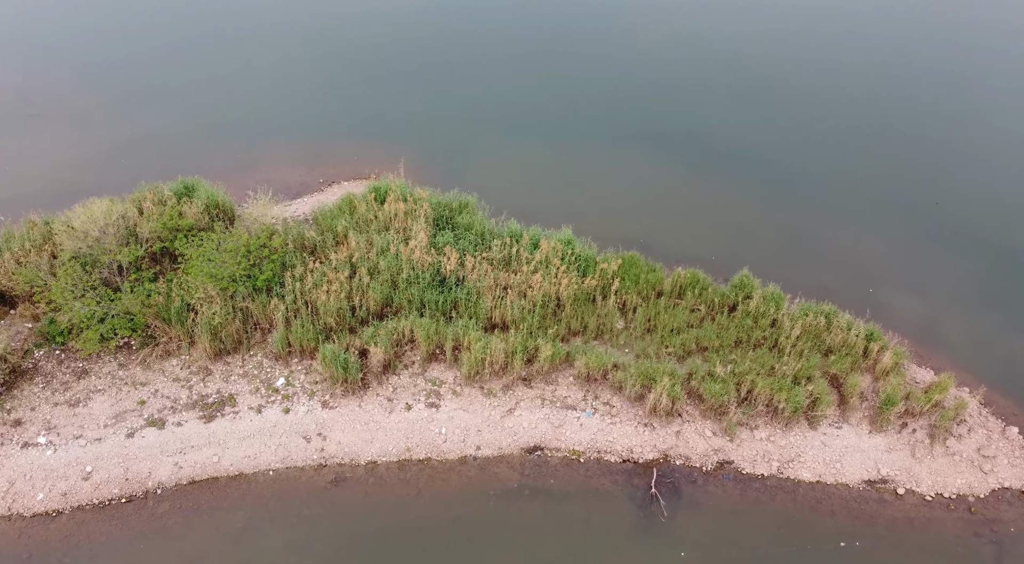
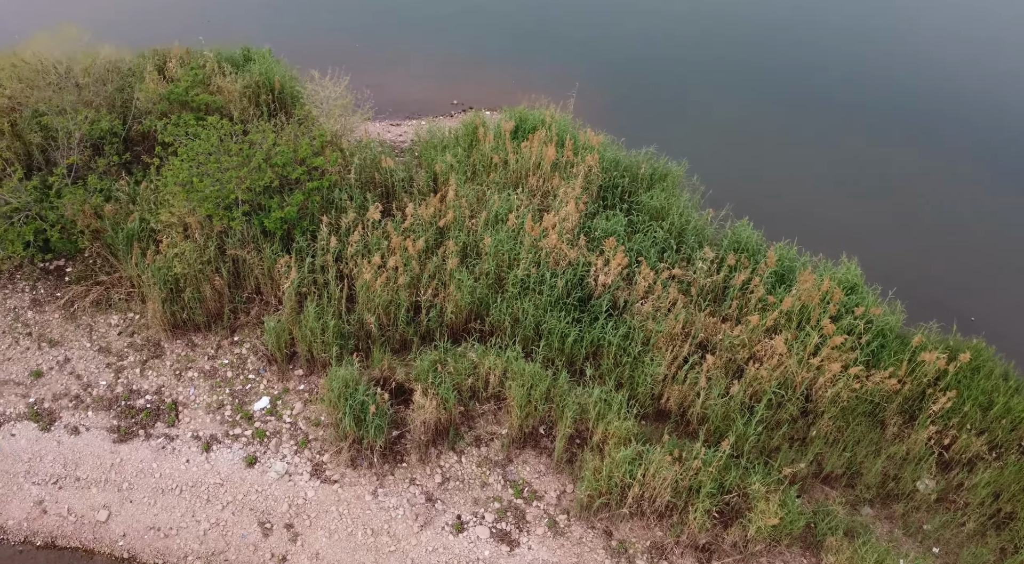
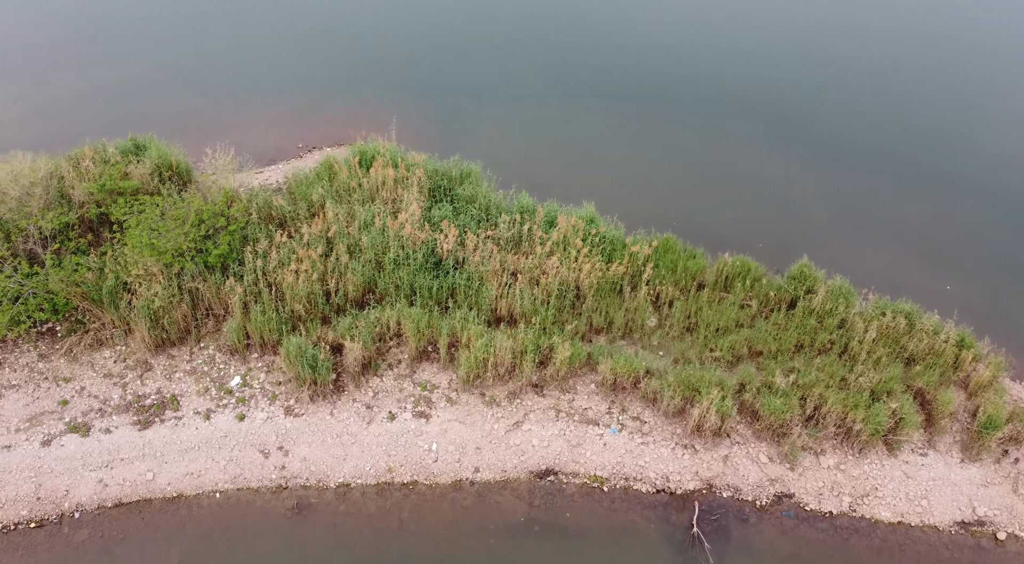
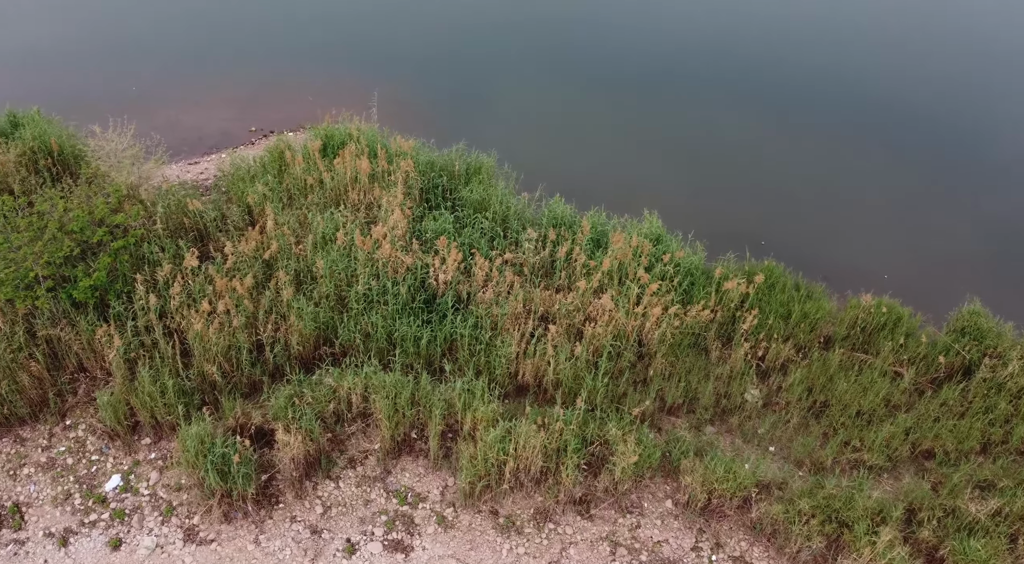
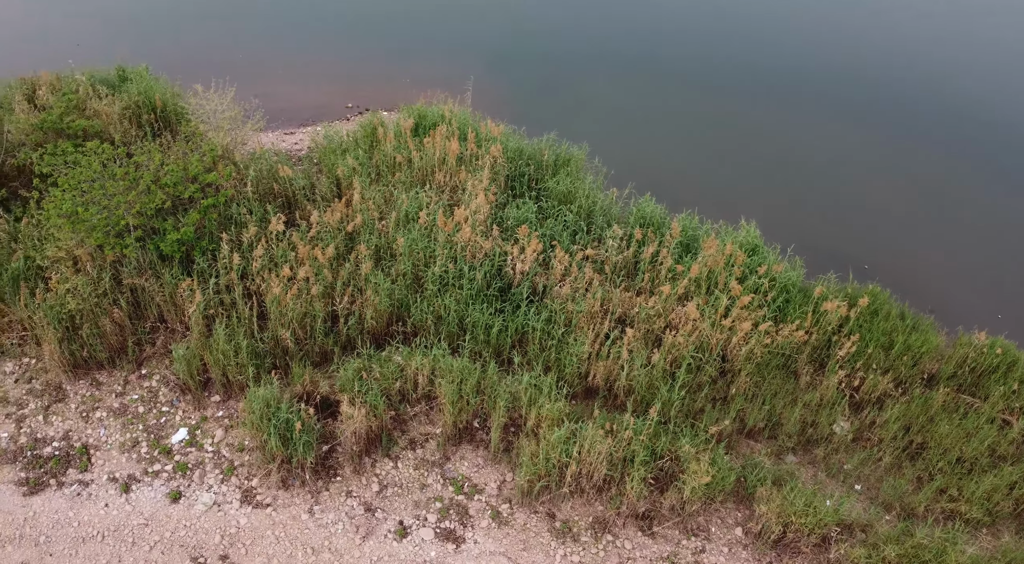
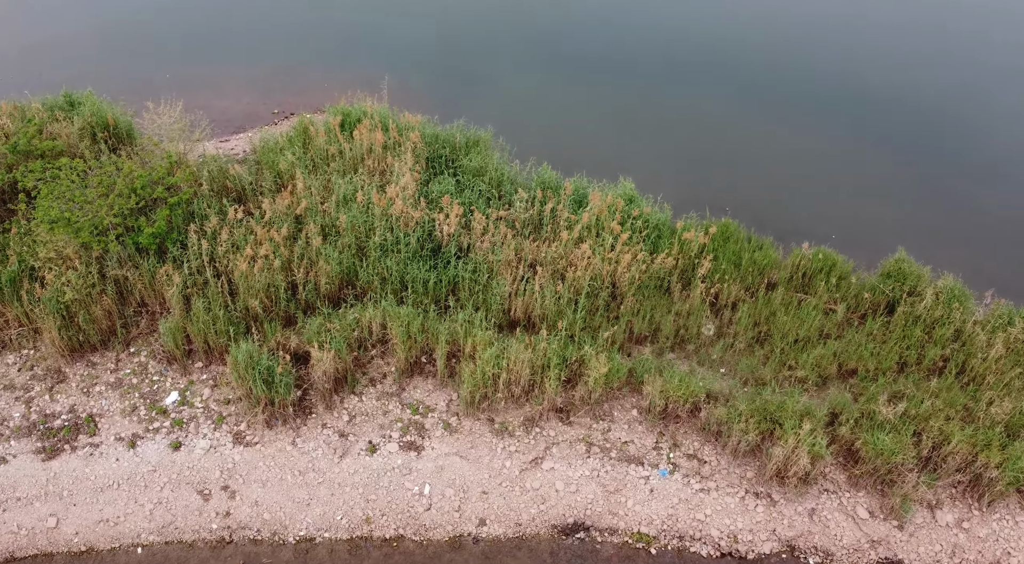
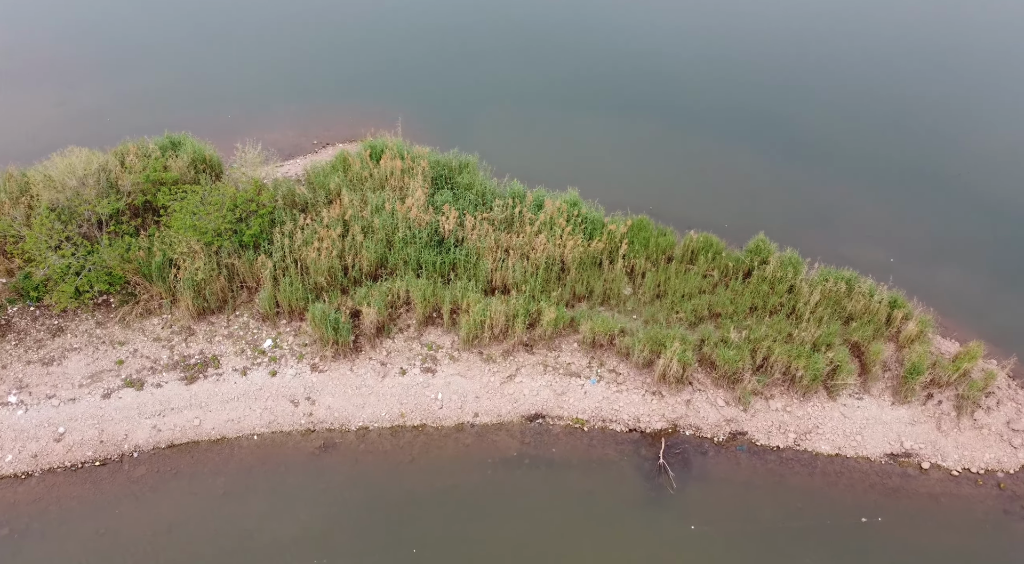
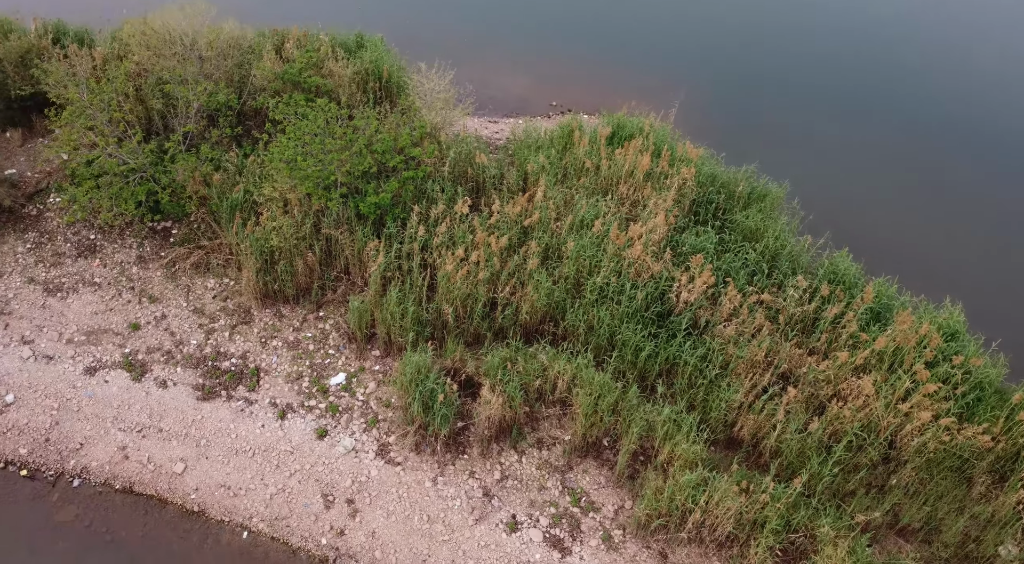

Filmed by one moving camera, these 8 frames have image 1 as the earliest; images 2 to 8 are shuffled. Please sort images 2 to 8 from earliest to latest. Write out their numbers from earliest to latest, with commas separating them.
7, 3, 6, 4, 5, 2, 8
